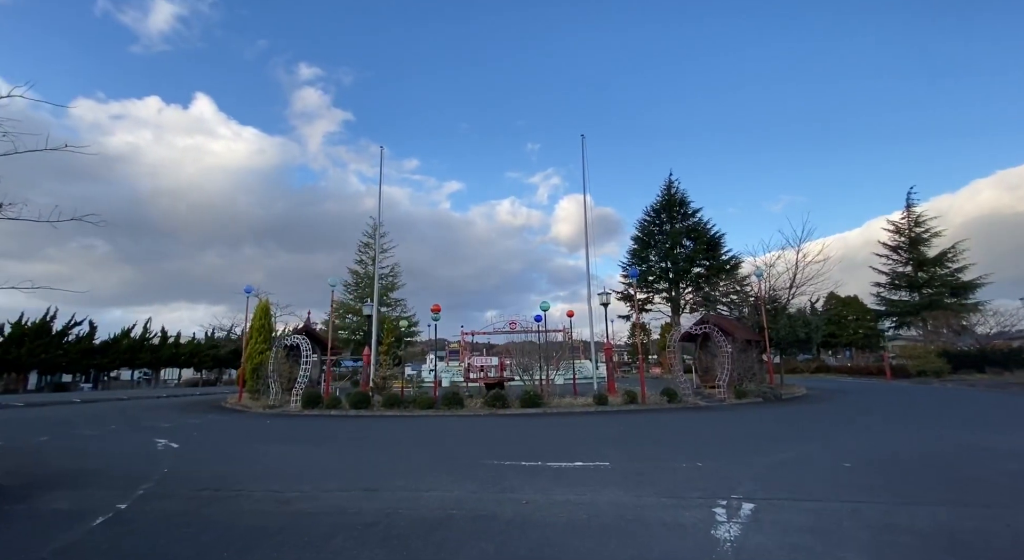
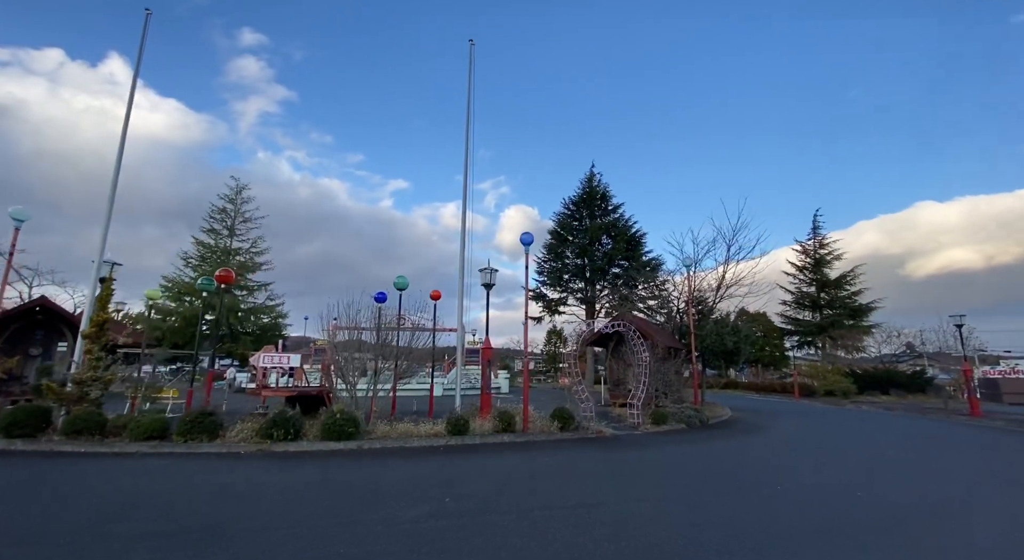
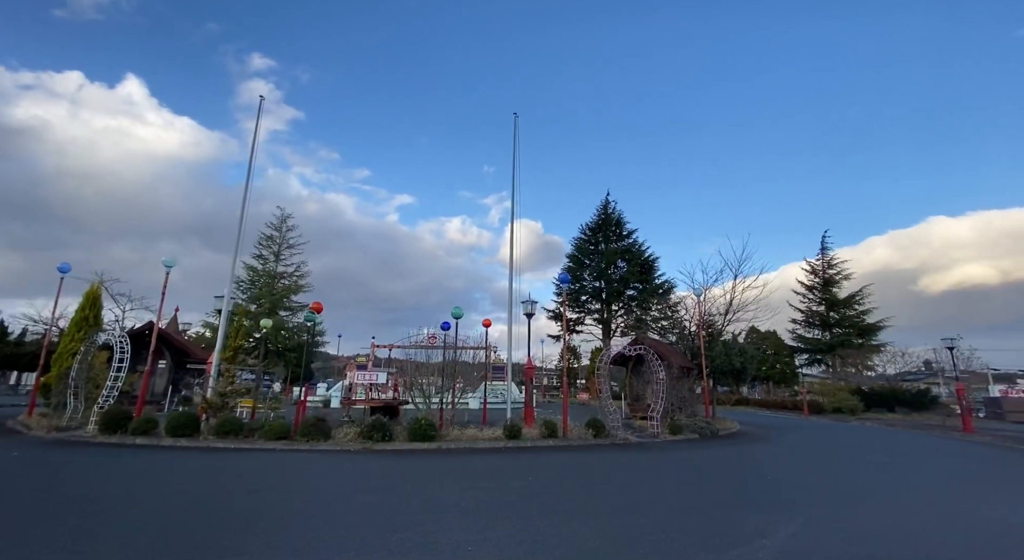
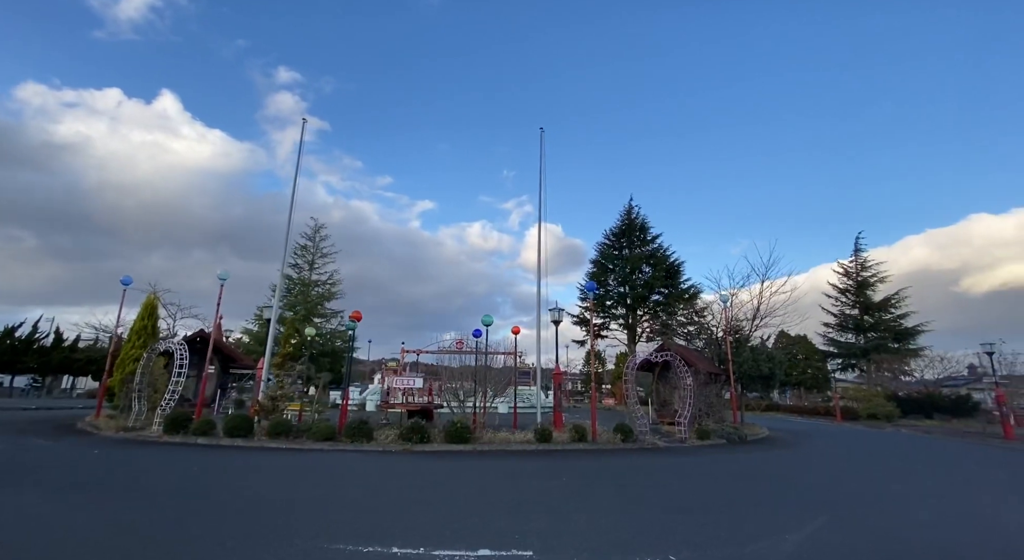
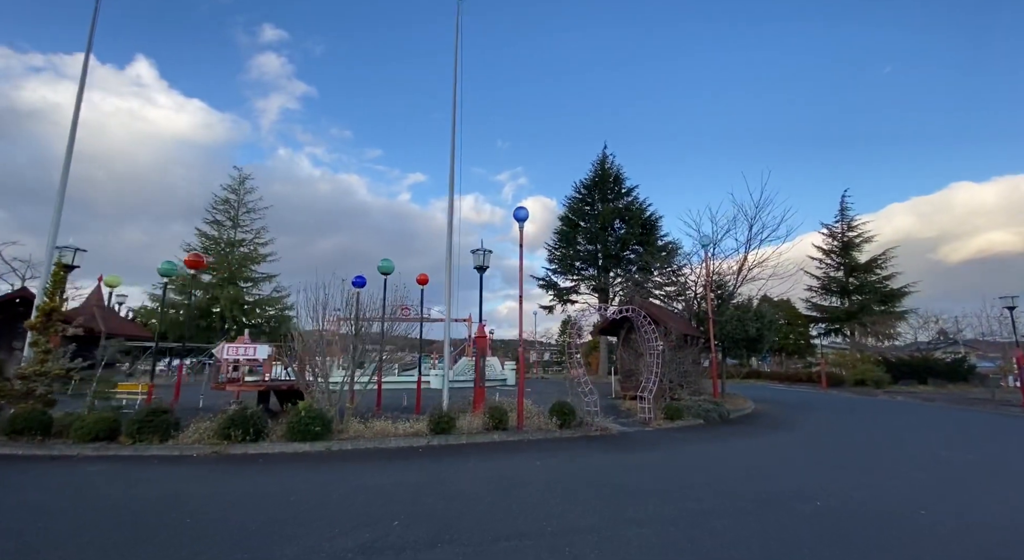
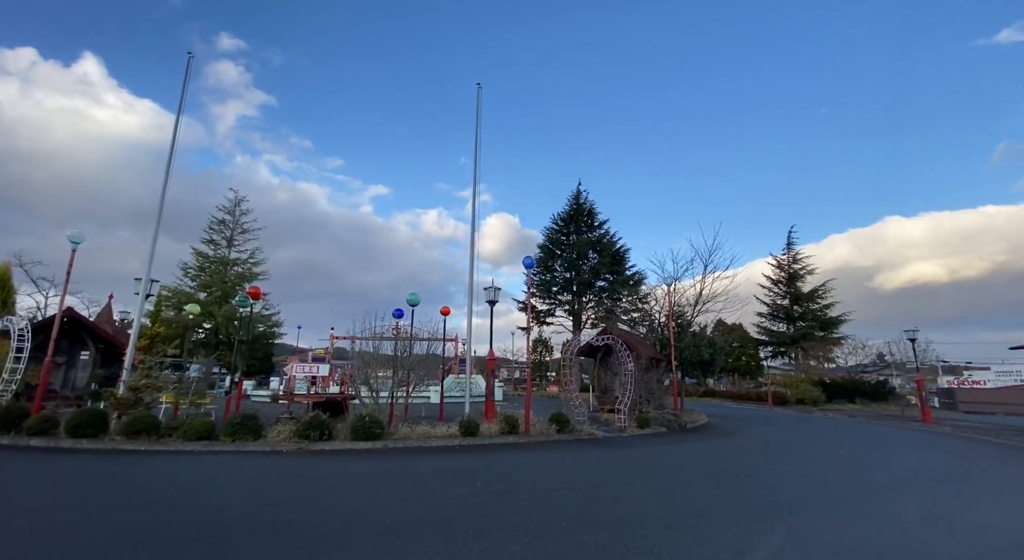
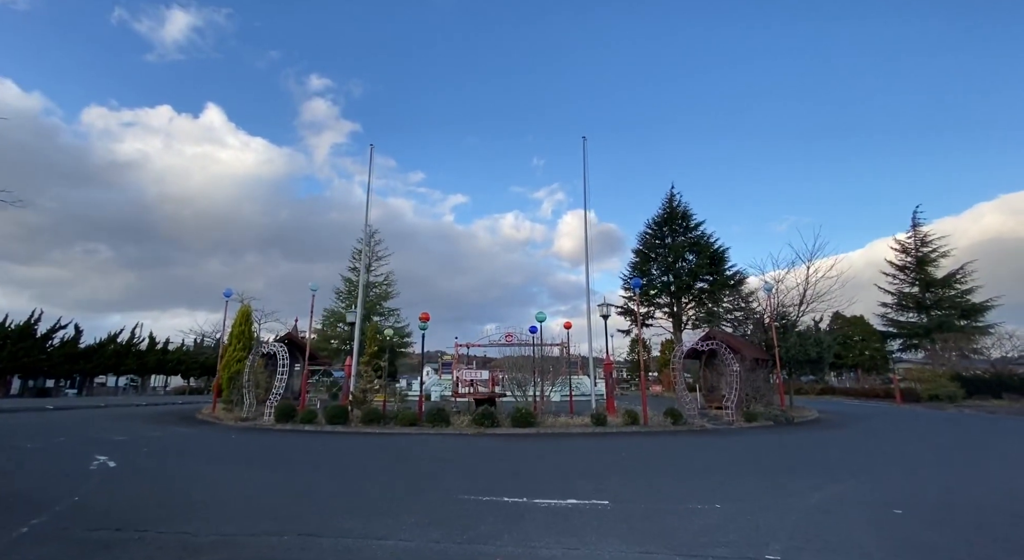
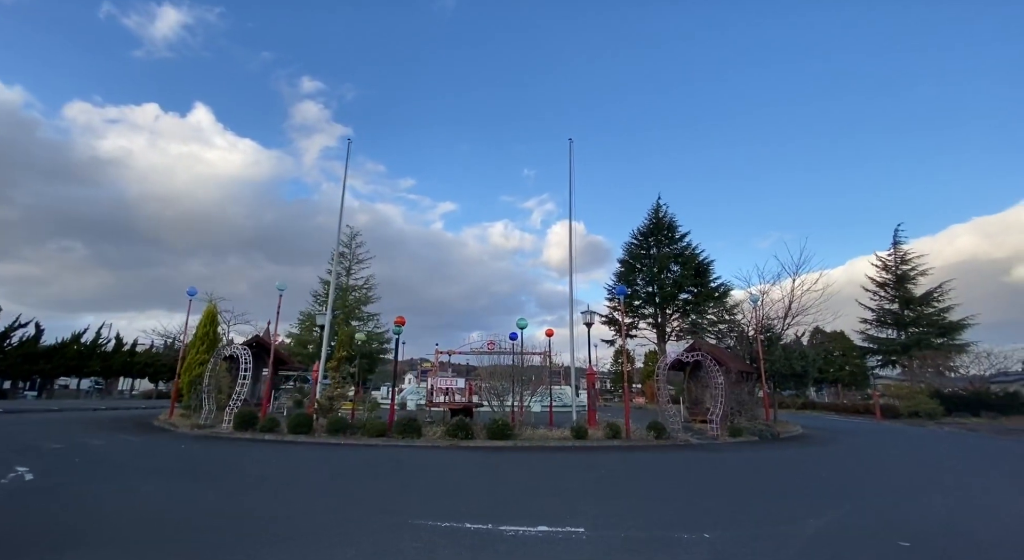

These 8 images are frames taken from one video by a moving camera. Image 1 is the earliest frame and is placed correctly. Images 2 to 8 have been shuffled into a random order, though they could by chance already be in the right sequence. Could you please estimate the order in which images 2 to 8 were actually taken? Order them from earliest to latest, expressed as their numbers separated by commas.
7, 8, 4, 3, 6, 2, 5
